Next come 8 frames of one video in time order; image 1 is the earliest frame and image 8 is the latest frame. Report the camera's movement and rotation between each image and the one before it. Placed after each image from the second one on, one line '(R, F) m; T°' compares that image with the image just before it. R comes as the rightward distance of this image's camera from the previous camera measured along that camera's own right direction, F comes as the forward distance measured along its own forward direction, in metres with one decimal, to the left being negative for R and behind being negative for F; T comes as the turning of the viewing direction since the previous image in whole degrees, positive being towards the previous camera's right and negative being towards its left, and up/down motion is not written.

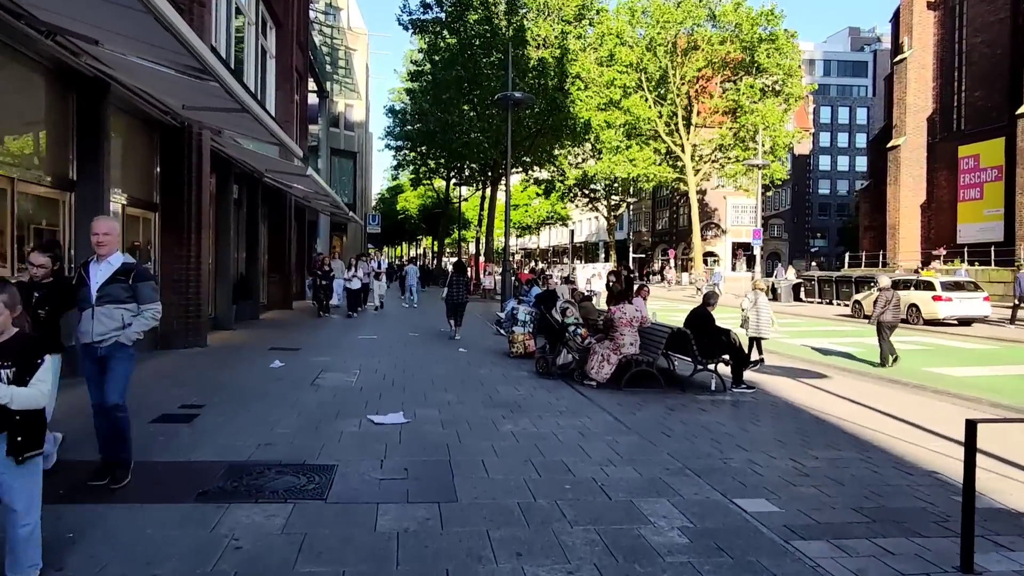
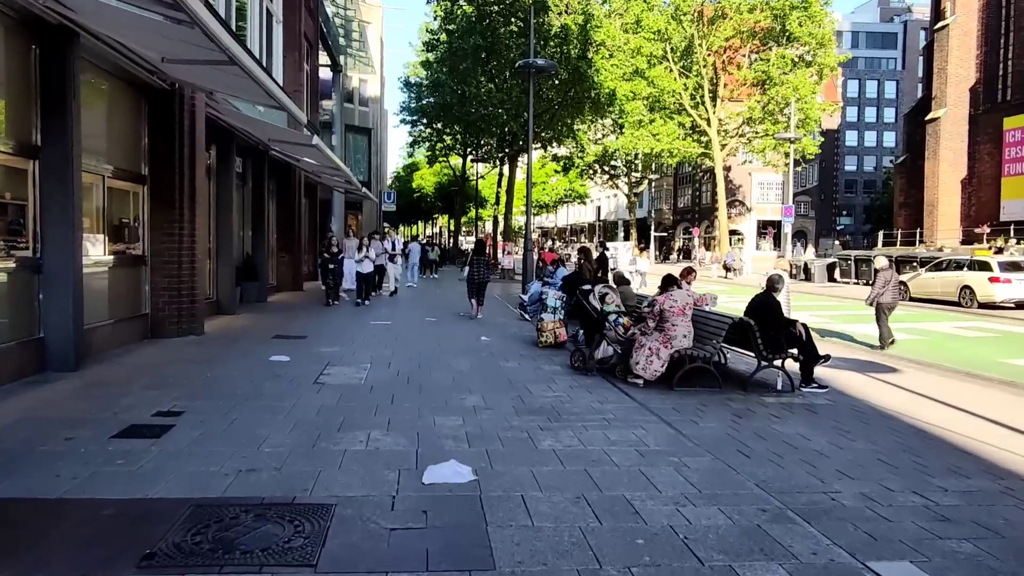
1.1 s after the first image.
(-0.2, +1.4) m; -1°
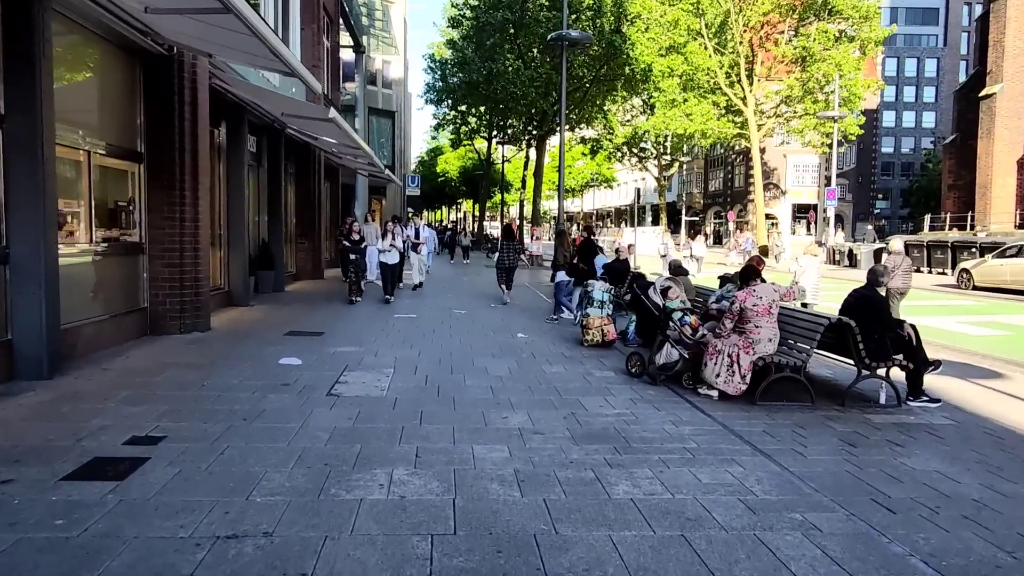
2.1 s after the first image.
(-0.3, +1.4) m; -2°
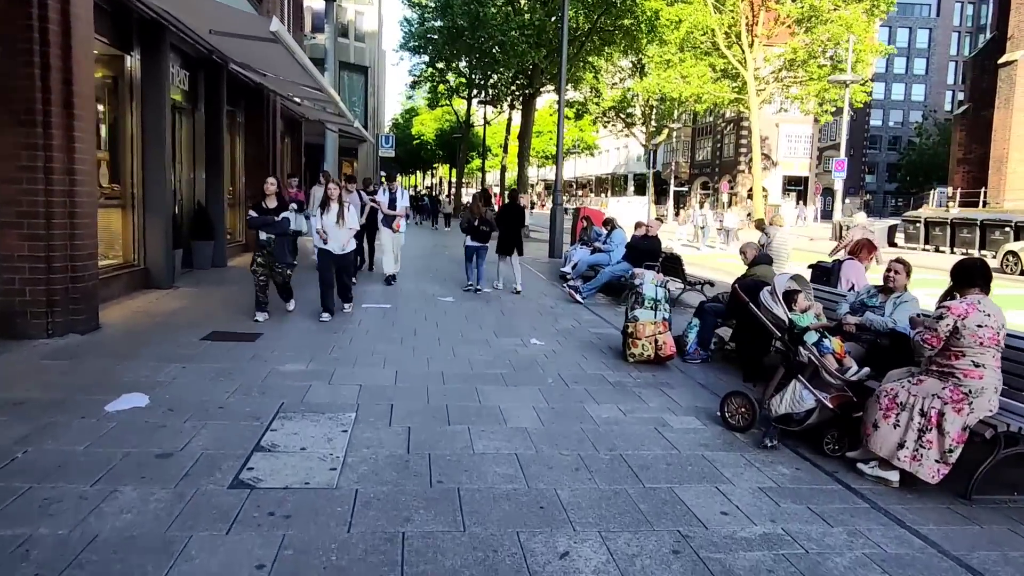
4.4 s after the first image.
(-0.4, +3.1) m; +2°
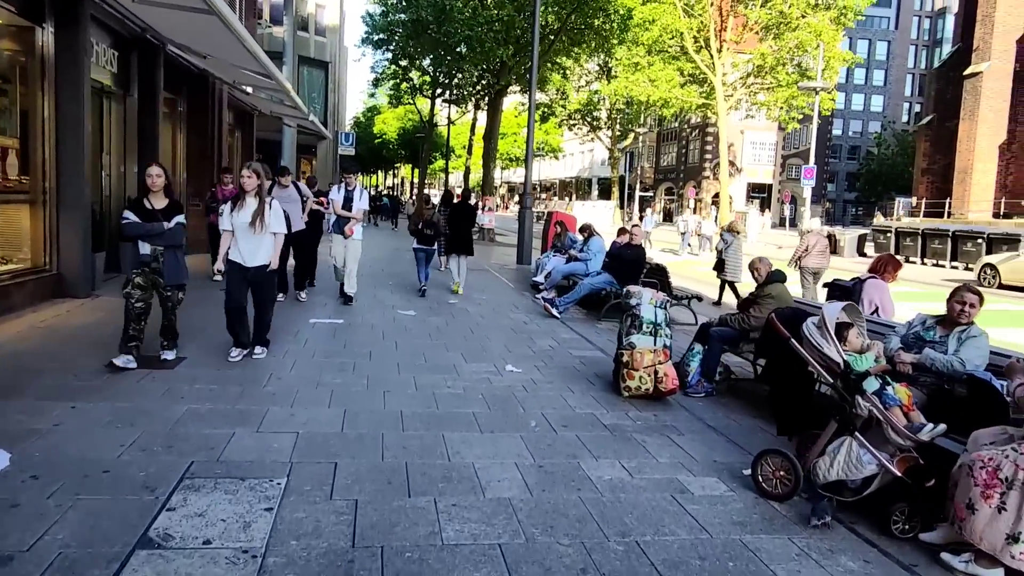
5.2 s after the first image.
(-0.1, +1.2) m; +3°
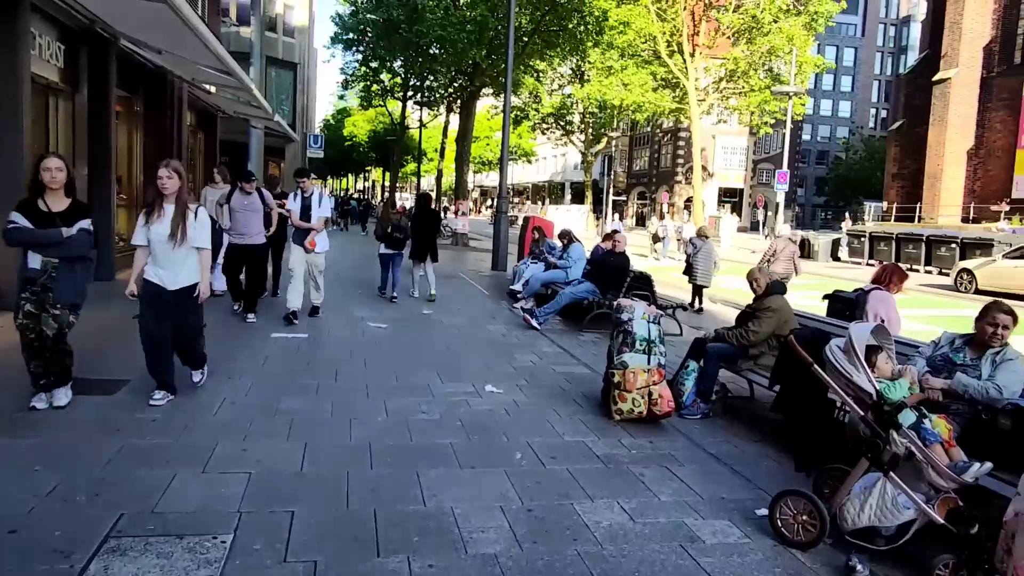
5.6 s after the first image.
(-0.1, +0.6) m; +2°
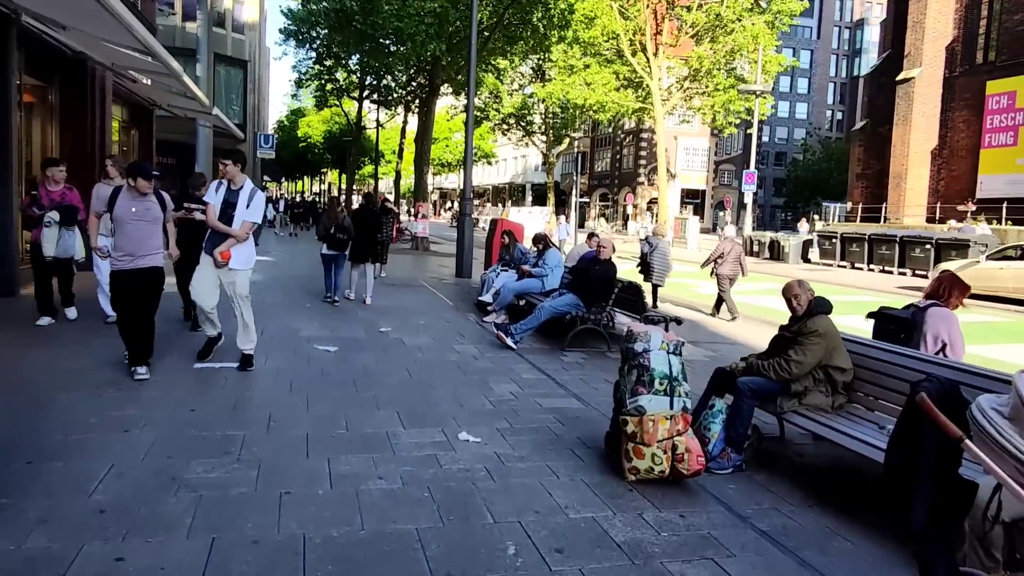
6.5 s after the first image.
(-0.1, +1.3) m; +3°
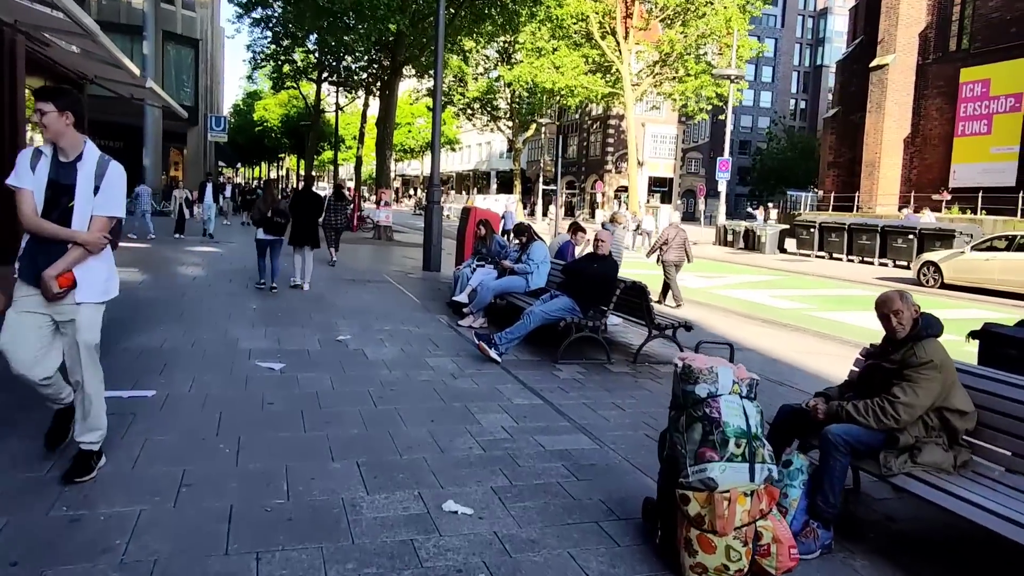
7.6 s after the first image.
(-0.2, +1.4) m; +3°
